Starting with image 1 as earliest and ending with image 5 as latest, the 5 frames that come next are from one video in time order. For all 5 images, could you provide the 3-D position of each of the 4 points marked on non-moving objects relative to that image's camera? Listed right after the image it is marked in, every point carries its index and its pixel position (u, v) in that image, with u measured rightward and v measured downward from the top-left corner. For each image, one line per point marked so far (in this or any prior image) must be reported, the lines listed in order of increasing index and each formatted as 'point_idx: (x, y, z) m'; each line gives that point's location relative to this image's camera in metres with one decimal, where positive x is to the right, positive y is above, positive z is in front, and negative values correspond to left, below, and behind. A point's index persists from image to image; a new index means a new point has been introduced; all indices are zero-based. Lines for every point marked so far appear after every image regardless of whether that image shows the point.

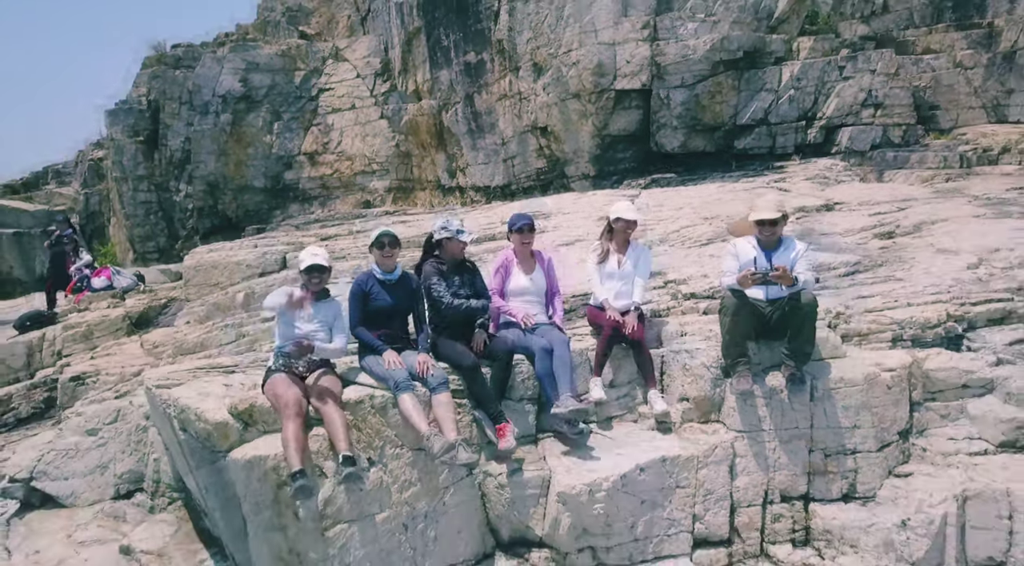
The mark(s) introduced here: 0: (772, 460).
0: (+1.3, -0.8, +3.6) m
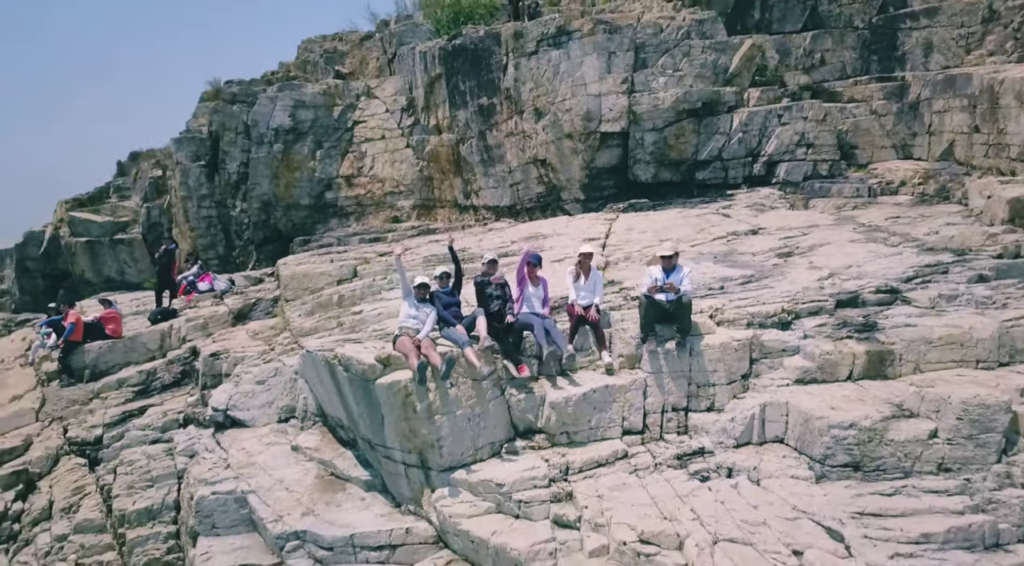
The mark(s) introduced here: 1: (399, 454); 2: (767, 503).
0: (+1.4, -0.9, +6.5) m
1: (-0.9, -1.4, +6.4) m
2: (+1.9, -1.6, +5.2) m
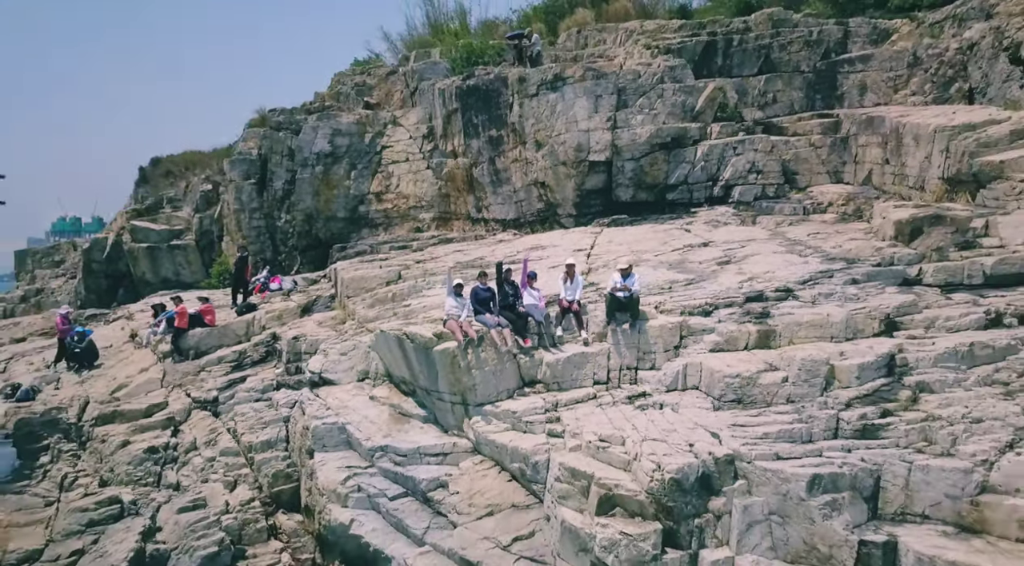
0: (+1.5, -0.9, +9.8) m
1: (-0.8, -1.5, +9.7) m
2: (+2.0, -1.6, +8.5) m
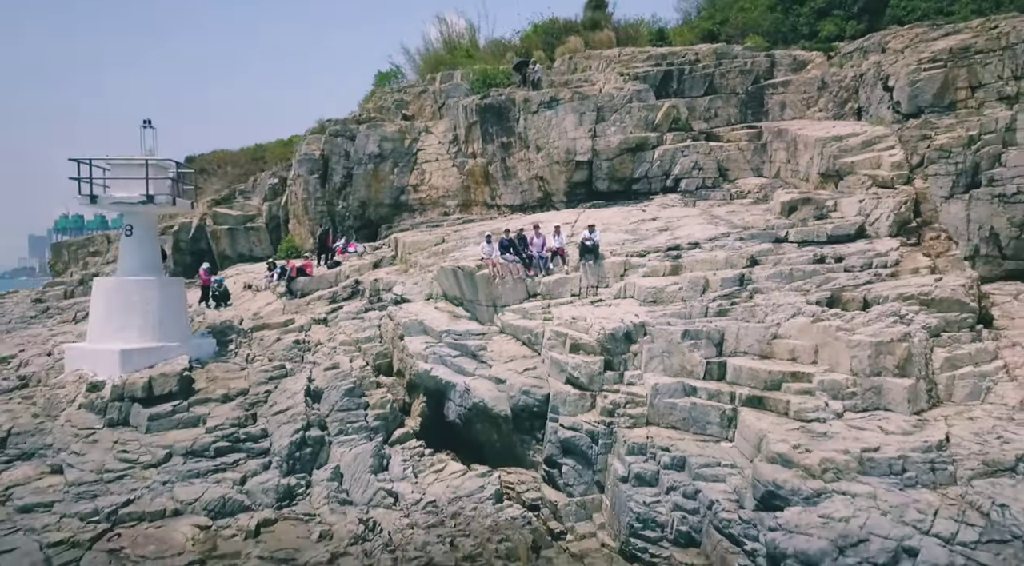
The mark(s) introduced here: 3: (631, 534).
0: (+1.7, +0.1, +16.2) m
1: (-0.6, -0.4, +16.1) m
2: (+2.2, -0.5, +14.9) m
3: (+1.9, -3.9, +11.4) m
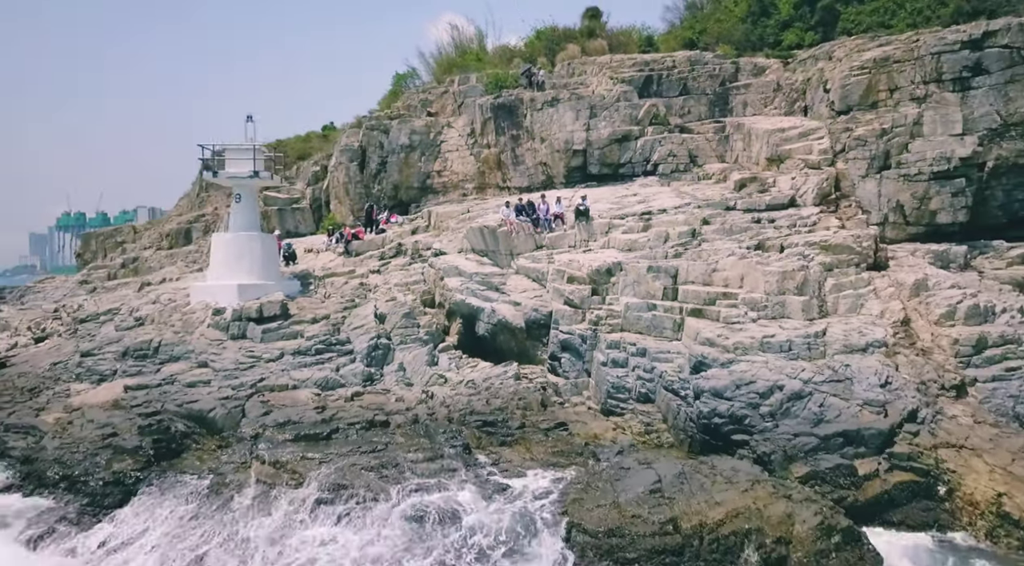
0: (+2.1, +1.4, +21.6) m
1: (-0.2, +0.9, +21.4) m
2: (+2.6, +0.8, +20.3) m
3: (+2.2, -2.6, +16.8) m
